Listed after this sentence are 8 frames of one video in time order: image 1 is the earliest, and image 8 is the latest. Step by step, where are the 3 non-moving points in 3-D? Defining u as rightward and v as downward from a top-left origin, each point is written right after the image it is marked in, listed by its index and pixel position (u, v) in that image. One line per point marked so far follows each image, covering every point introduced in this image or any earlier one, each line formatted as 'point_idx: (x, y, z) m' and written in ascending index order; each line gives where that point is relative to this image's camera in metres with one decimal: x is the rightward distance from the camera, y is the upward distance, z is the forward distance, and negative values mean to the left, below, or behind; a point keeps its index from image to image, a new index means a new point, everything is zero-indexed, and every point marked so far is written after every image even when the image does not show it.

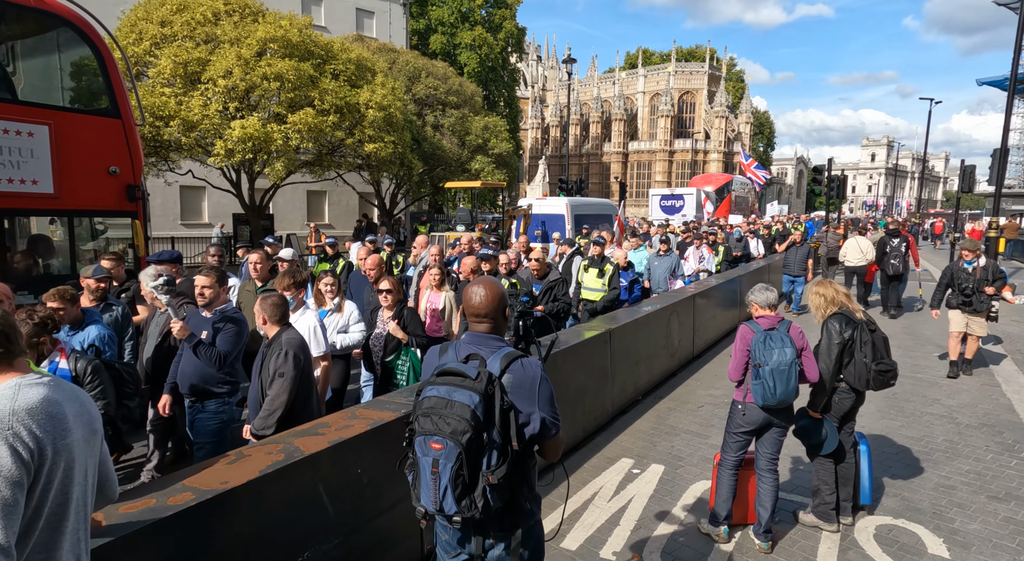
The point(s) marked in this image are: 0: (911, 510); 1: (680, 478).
0: (+3.2, -1.8, +4.7) m
1: (+1.5, -1.7, +5.3) m
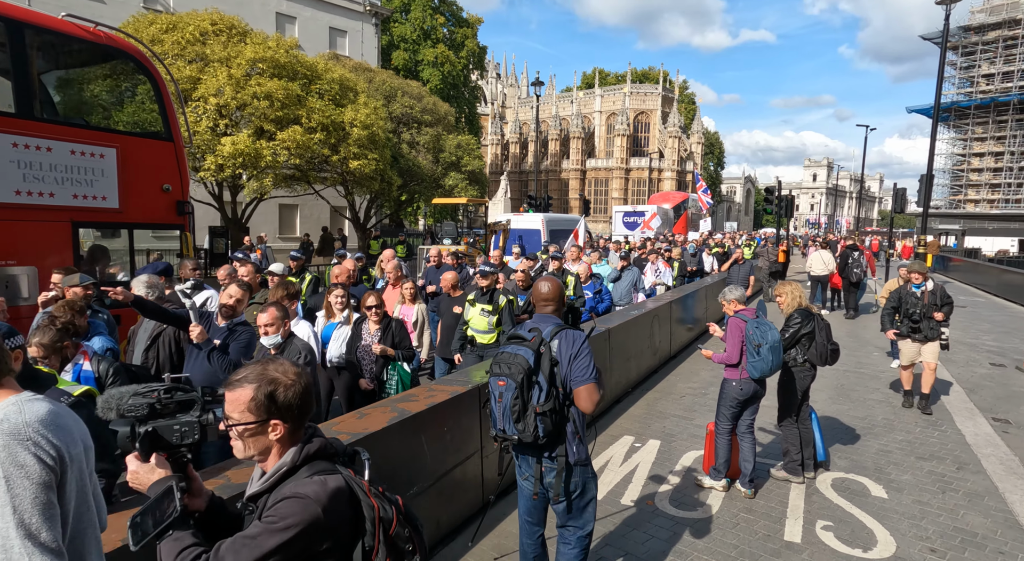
0: (+3.5, -1.9, +5.9) m
1: (+1.8, -1.8, +6.3) m
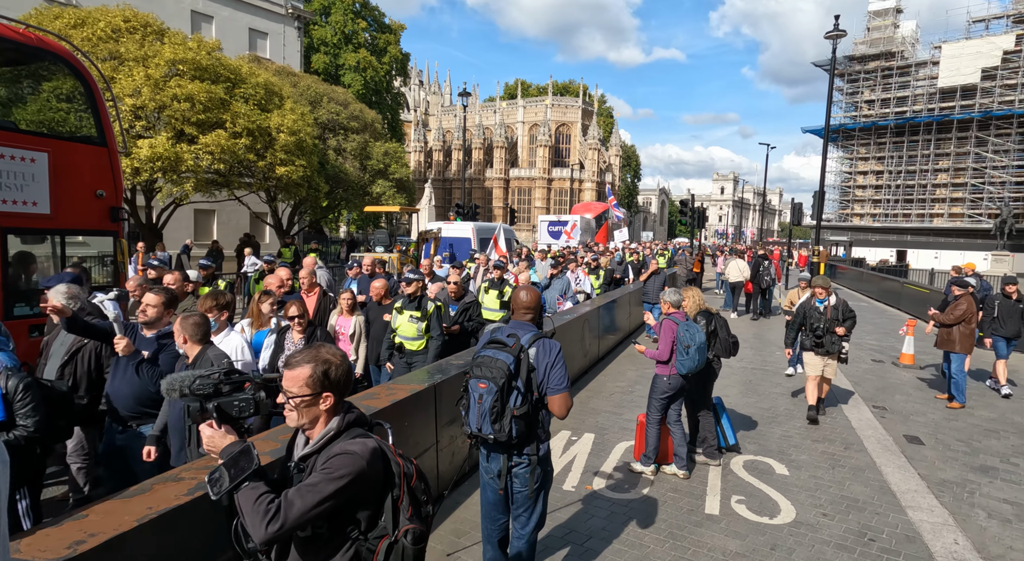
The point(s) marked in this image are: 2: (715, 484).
0: (+2.9, -1.9, +6.7) m
1: (+1.1, -1.9, +6.9) m
2: (+2.0, -2.0, +5.8) m
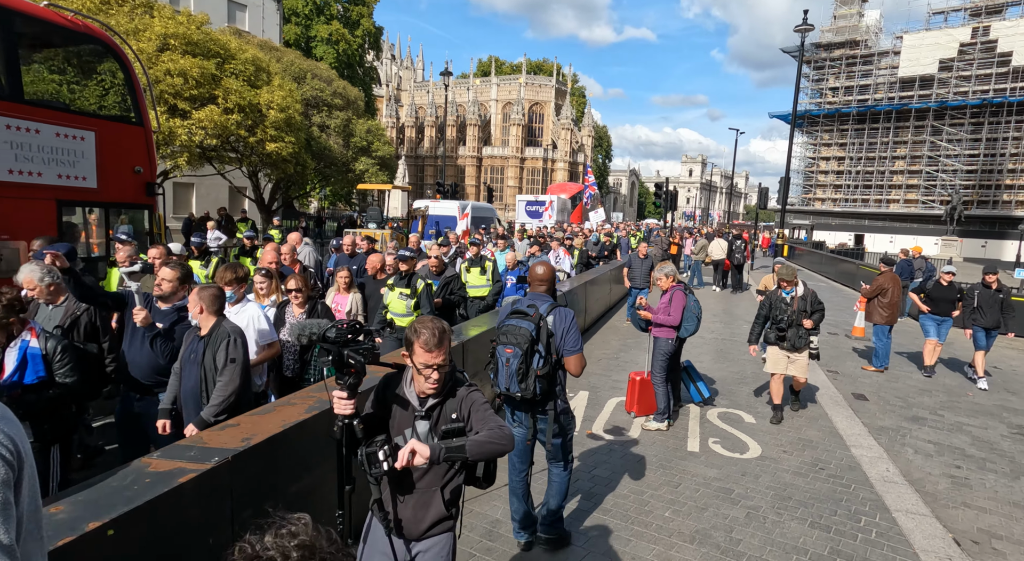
0: (+2.9, -1.6, +7.8) m
1: (+1.2, -1.6, +7.9) m
2: (+2.1, -1.7, +6.8) m
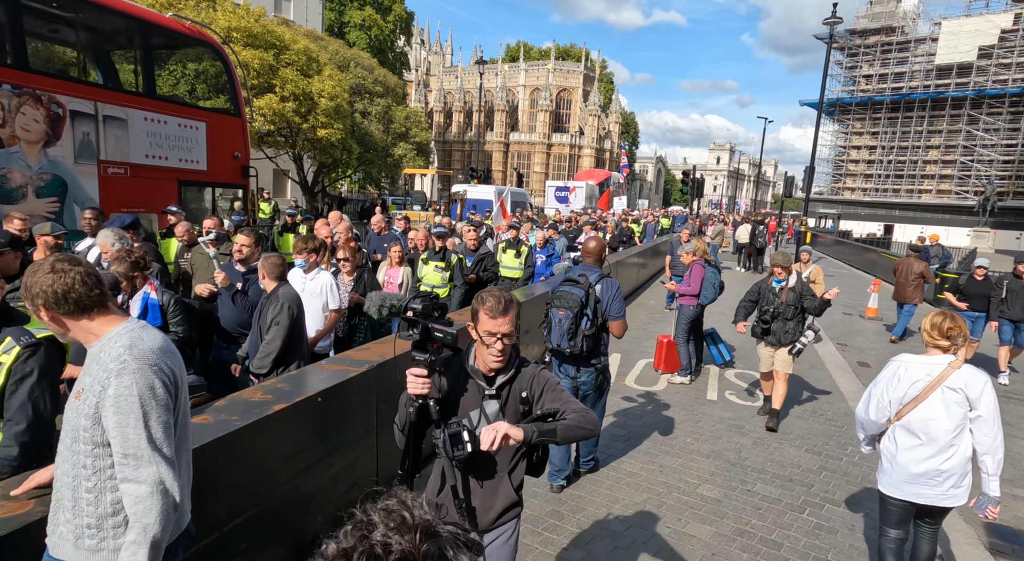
0: (+3.6, -1.3, +8.9) m
1: (+1.8, -1.2, +9.0) m
2: (+2.7, -1.4, +7.9) m
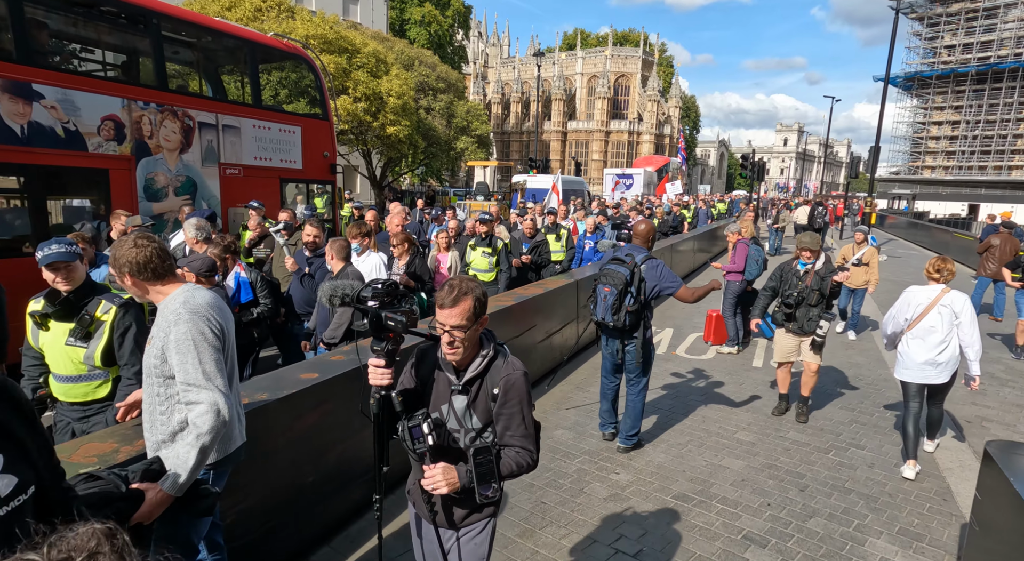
0: (+4.5, -1.0, +9.3) m
1: (+2.8, -0.9, +9.7) m
2: (+3.6, -1.1, +8.5) m
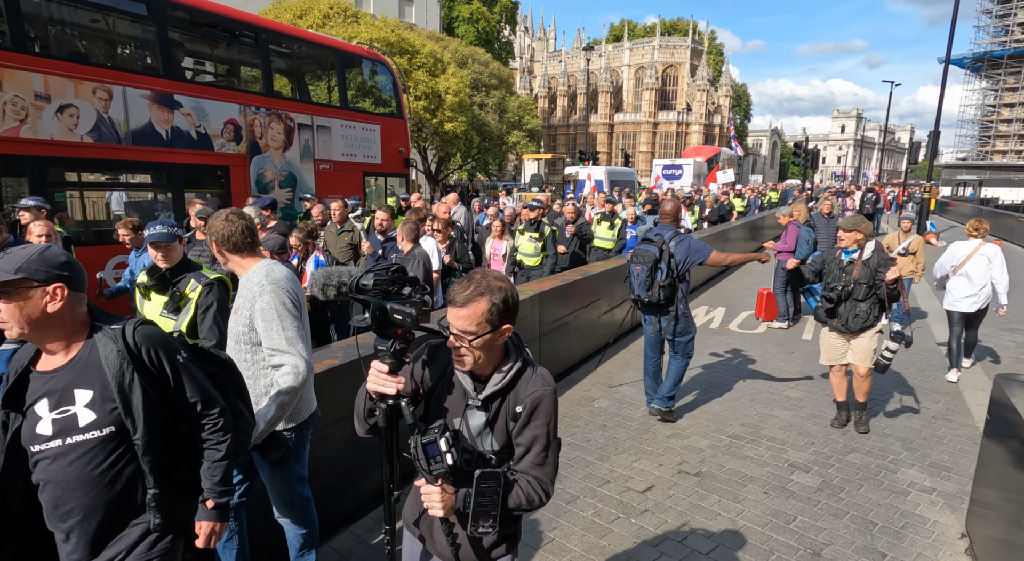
0: (+5.6, -0.6, +9.8) m
1: (+3.9, -0.5, +10.3) m
2: (+4.6, -0.8, +9.0) m
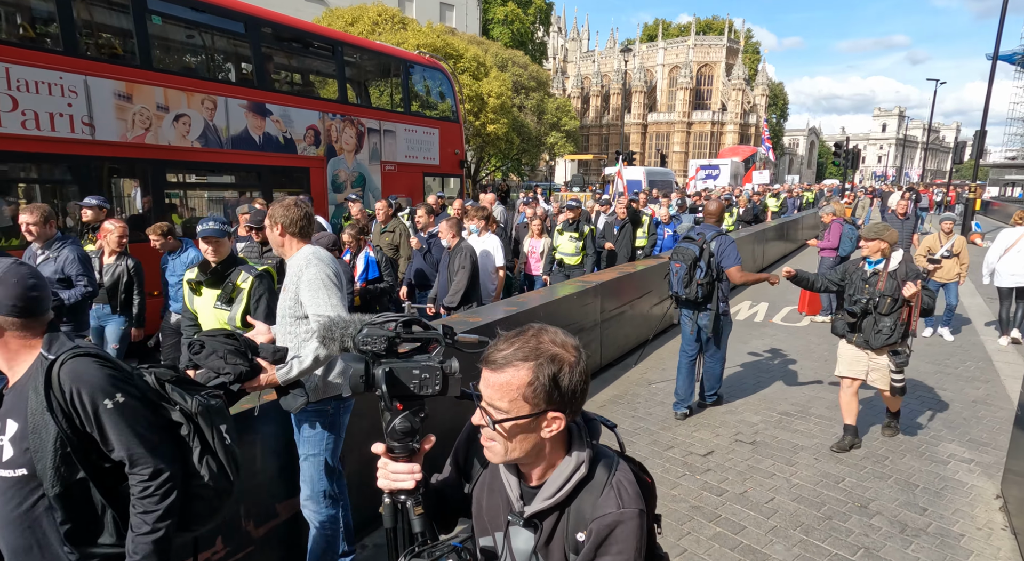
0: (+6.5, -0.6, +10.1) m
1: (+4.8, -0.5, +10.7) m
2: (+5.4, -0.7, +9.4) m
